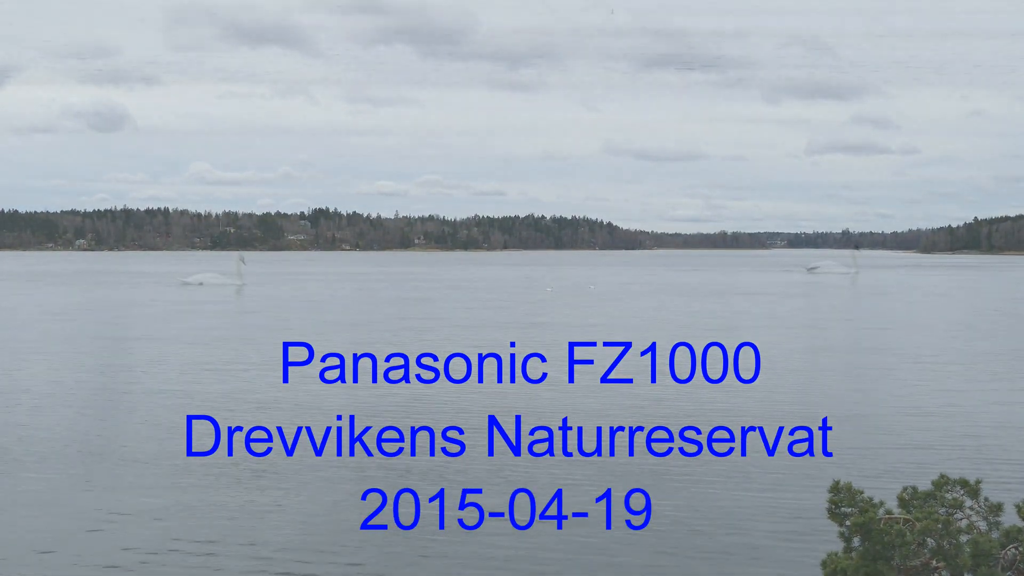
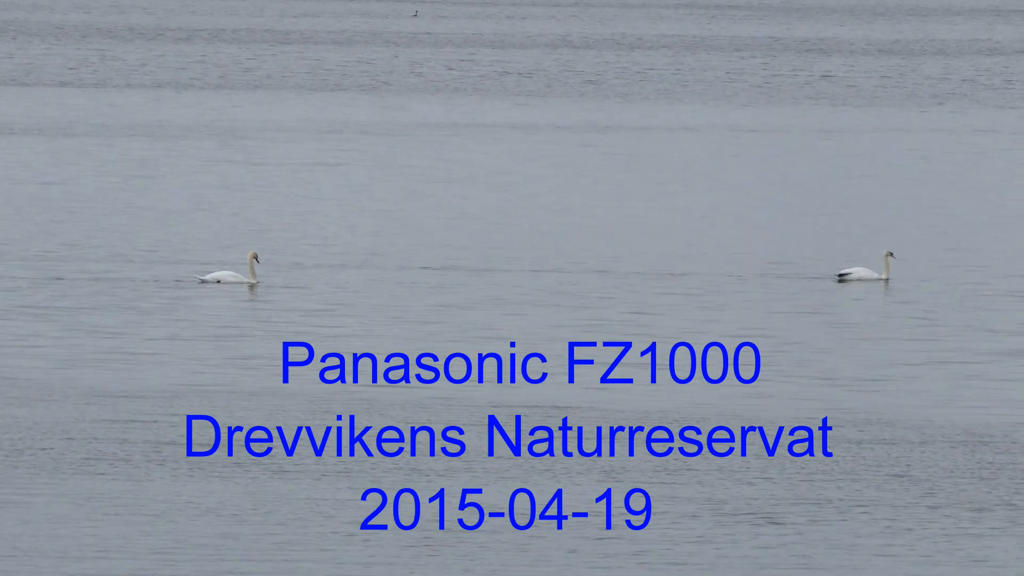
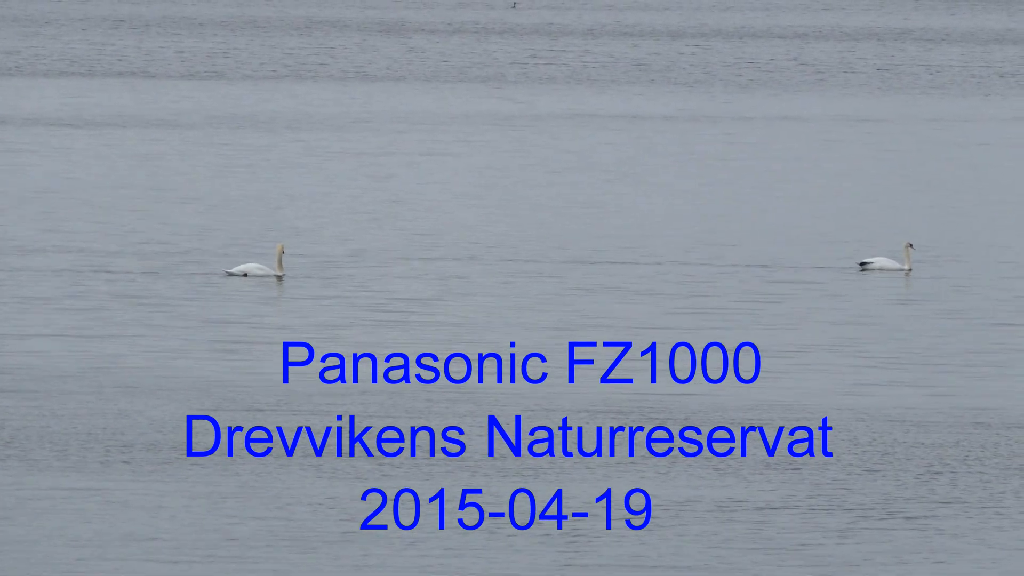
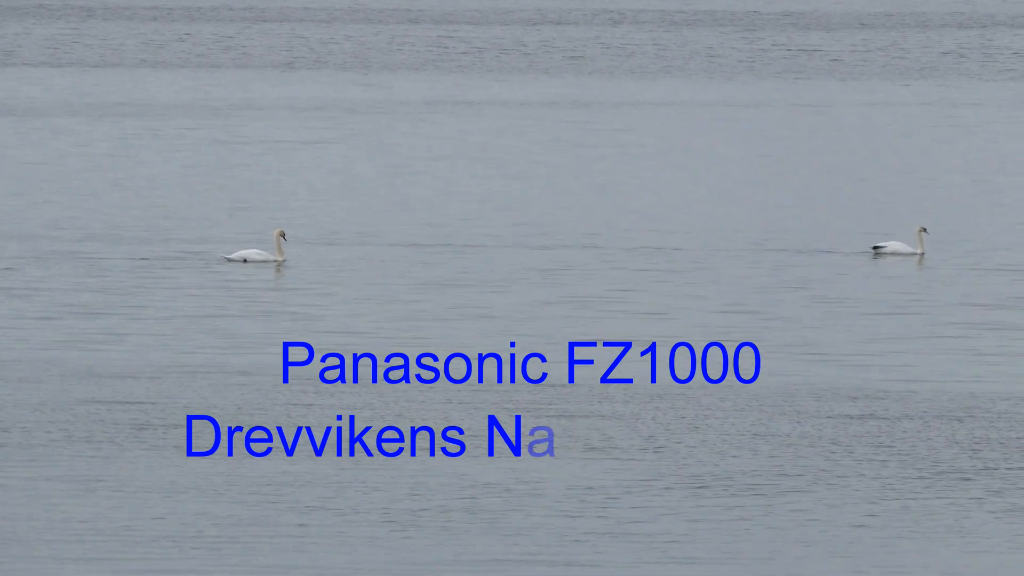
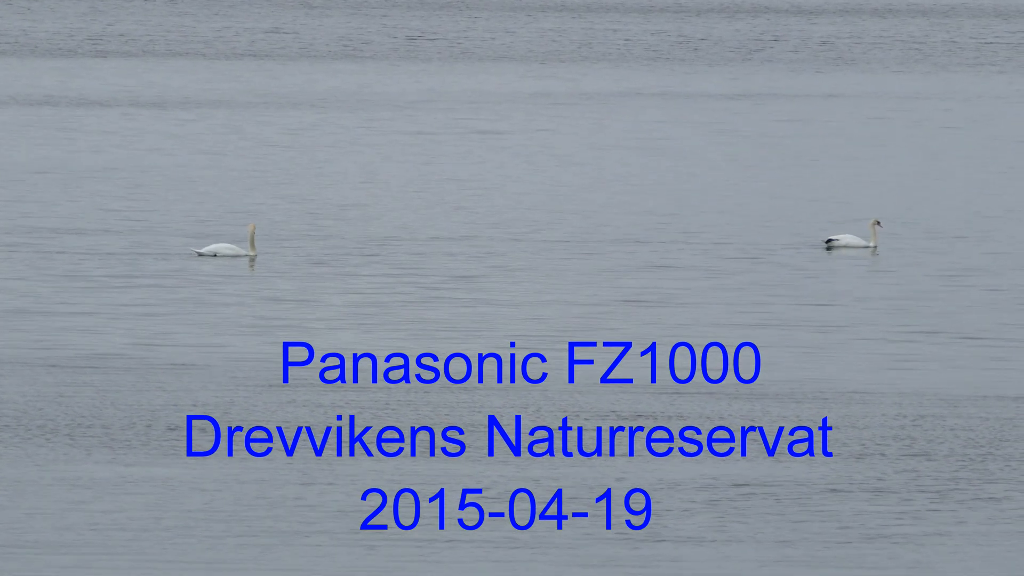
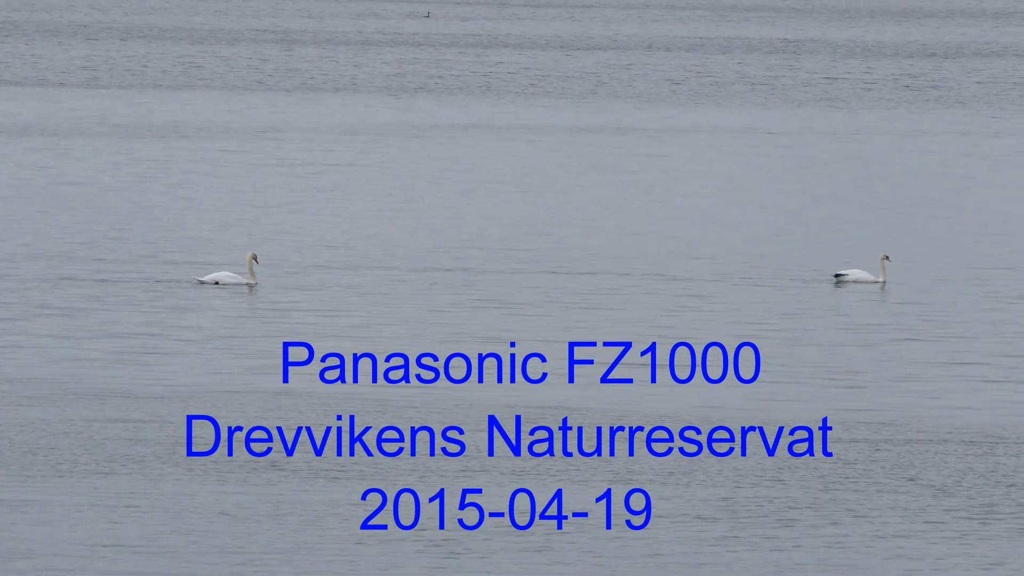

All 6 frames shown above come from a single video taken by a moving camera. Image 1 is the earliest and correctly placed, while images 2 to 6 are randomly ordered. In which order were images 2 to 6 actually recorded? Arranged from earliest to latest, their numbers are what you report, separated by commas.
5, 3, 6, 2, 4
